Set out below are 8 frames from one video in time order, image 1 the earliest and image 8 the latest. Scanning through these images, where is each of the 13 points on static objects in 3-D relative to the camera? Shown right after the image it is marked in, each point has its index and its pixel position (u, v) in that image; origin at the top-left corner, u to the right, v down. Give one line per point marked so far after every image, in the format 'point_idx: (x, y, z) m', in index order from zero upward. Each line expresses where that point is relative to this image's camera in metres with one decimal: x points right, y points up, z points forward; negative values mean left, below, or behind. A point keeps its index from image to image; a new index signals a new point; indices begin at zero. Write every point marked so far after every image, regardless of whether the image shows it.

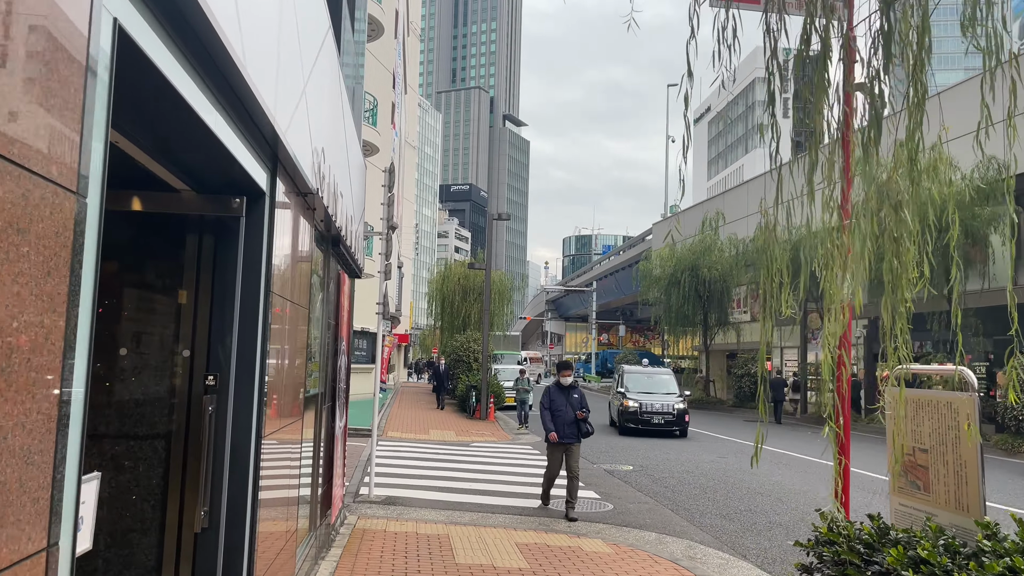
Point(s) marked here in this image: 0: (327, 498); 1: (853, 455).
0: (-1.7, -1.9, +7.2) m
1: (+7.2, -3.5, +16.5) m
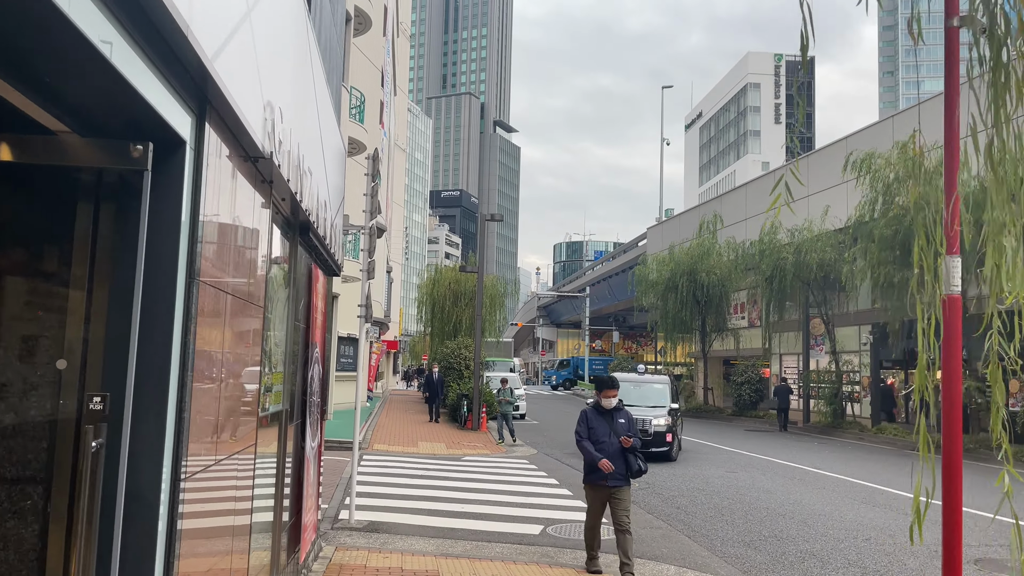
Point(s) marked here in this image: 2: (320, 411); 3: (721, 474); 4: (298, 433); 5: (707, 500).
0: (-1.7, -1.9, +6.1) m
1: (+7.1, -3.6, +15.5) m
2: (-1.7, -1.1, +7.1) m
3: (+3.7, -3.3, +13.8) m
4: (-1.7, -1.1, +6.1) m
5: (+2.8, -3.0, +11.0) m
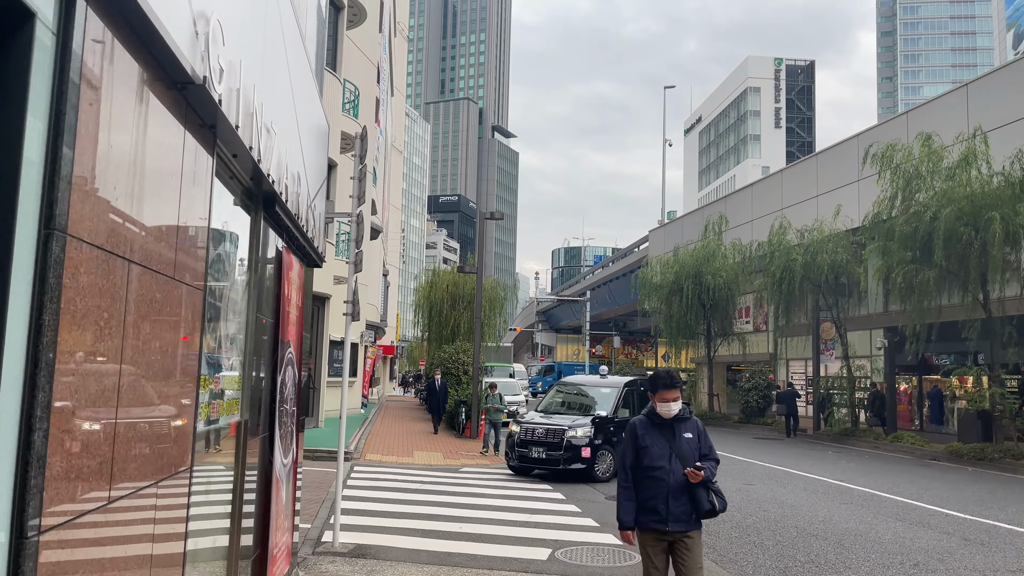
0: (-1.6, -1.8, +5.1) m
1: (+7.1, -3.6, +14.5) m
2: (-1.7, -1.0, +6.1) m
3: (+3.8, -3.3, +12.8) m
4: (-1.6, -1.1, +5.2) m
5: (+2.8, -2.9, +10.1) m
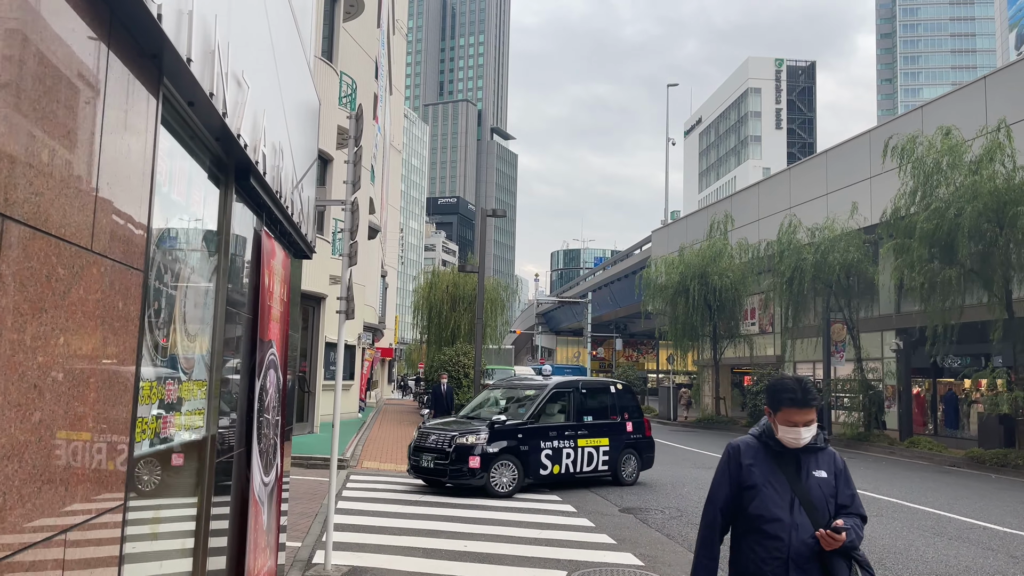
0: (-1.5, -1.7, +4.4) m
1: (+7.2, -3.6, +13.8) m
2: (-1.6, -1.0, +5.4) m
3: (+3.8, -3.2, +12.1) m
4: (-1.5, -1.0, +4.4) m
5: (+2.9, -2.9, +9.3) m
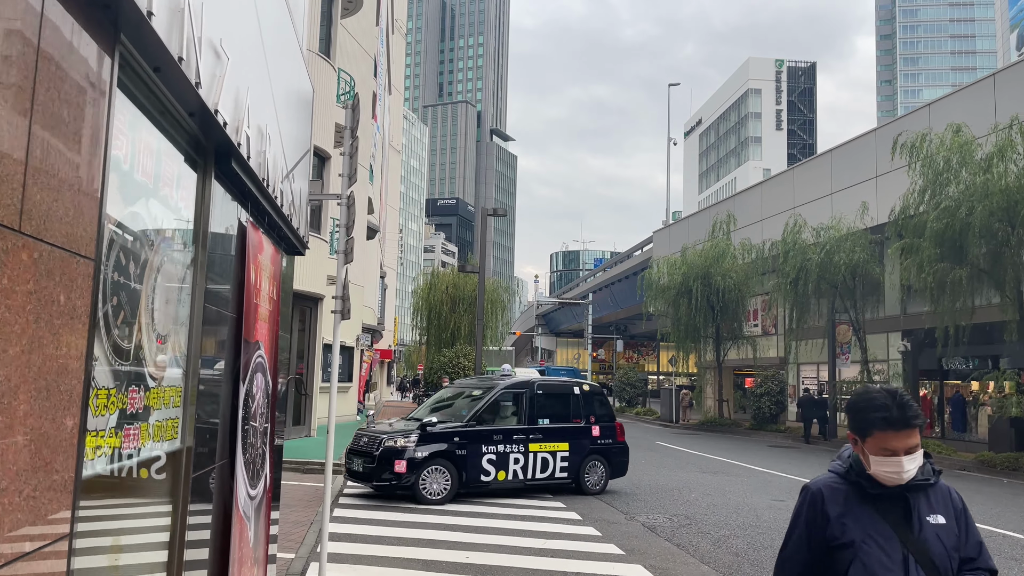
0: (-1.5, -1.7, +4.0) m
1: (+7.2, -3.6, +13.4) m
2: (-1.5, -1.0, +5.0) m
3: (+3.9, -3.2, +11.7) m
4: (-1.5, -1.0, +4.0) m
5: (+2.9, -2.9, +9.0) m
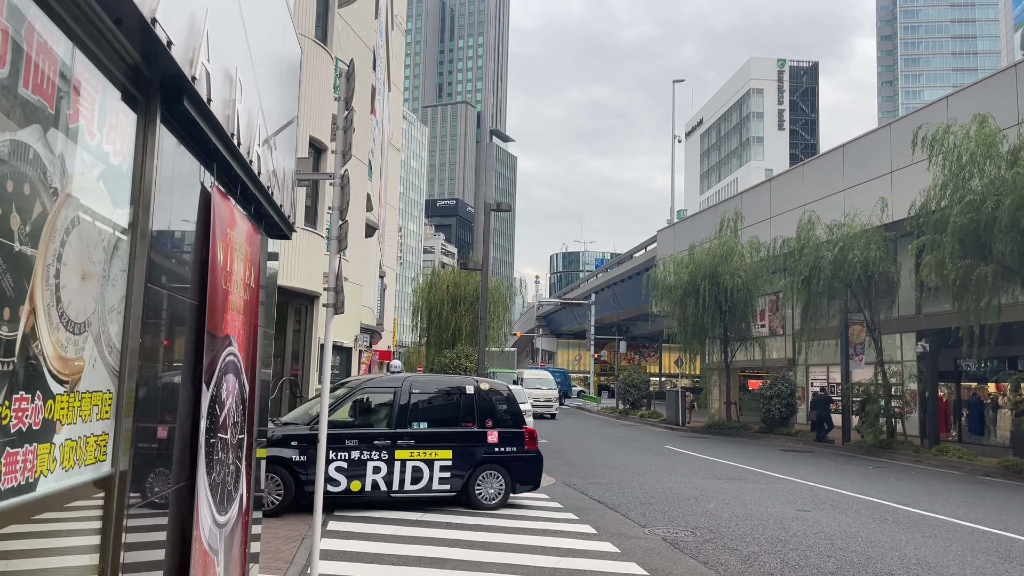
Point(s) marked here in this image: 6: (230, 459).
0: (-1.4, -1.7, +3.2) m
1: (+7.3, -3.5, +12.7) m
2: (-1.4, -0.9, +4.3) m
3: (+4.0, -3.2, +10.9) m
4: (-1.4, -0.9, +3.3) m
5: (+3.1, -2.8, +8.2) m
6: (-1.4, -0.9, +3.9) m
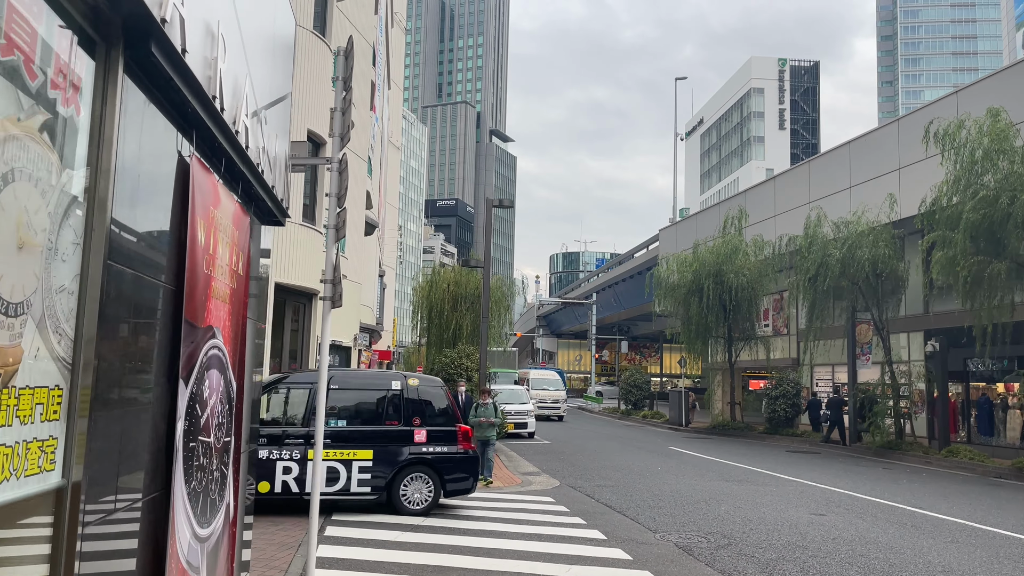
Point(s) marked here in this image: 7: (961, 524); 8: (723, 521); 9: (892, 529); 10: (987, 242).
0: (-1.3, -1.6, +2.9) m
1: (+7.4, -3.5, +12.3) m
2: (-1.4, -0.8, +3.9) m
3: (+4.0, -3.1, +10.5) m
4: (-1.3, -0.9, +2.9) m
5: (+3.1, -2.8, +7.8) m
6: (-1.3, -0.8, +3.5) m
7: (+6.0, -3.2, +10.5) m
8: (+2.7, -3.0, +10.1) m
9: (+5.0, -3.1, +10.3) m
10: (+9.9, +1.0, +16.3) m
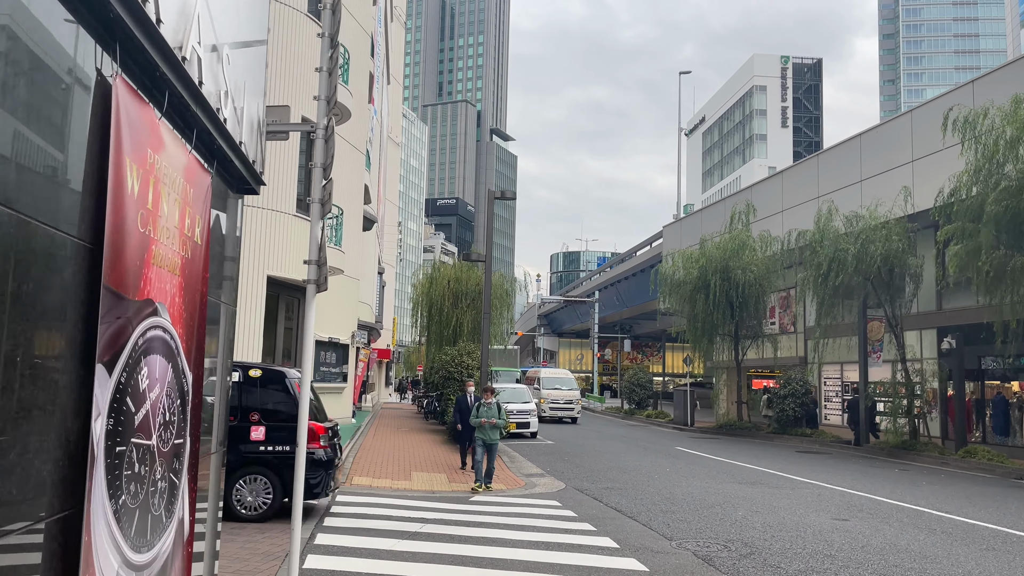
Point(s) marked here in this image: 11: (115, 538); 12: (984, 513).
0: (-1.3, -1.5, +2.2) m
1: (+7.4, -3.4, +11.6) m
2: (-1.3, -0.7, +3.2) m
3: (+4.1, -3.0, +9.9) m
4: (-1.3, -0.7, +2.3) m
5: (+3.2, -2.7, +7.2) m
6: (-1.3, -0.7, +2.8) m
7: (+6.1, -3.0, +9.9) m
8: (+2.8, -2.9, +9.4) m
9: (+5.0, -3.0, +9.6) m
10: (+9.9, +1.1, +15.6) m
11: (-1.2, -0.8, +2.5) m
12: (+7.0, -3.3, +11.6) m
